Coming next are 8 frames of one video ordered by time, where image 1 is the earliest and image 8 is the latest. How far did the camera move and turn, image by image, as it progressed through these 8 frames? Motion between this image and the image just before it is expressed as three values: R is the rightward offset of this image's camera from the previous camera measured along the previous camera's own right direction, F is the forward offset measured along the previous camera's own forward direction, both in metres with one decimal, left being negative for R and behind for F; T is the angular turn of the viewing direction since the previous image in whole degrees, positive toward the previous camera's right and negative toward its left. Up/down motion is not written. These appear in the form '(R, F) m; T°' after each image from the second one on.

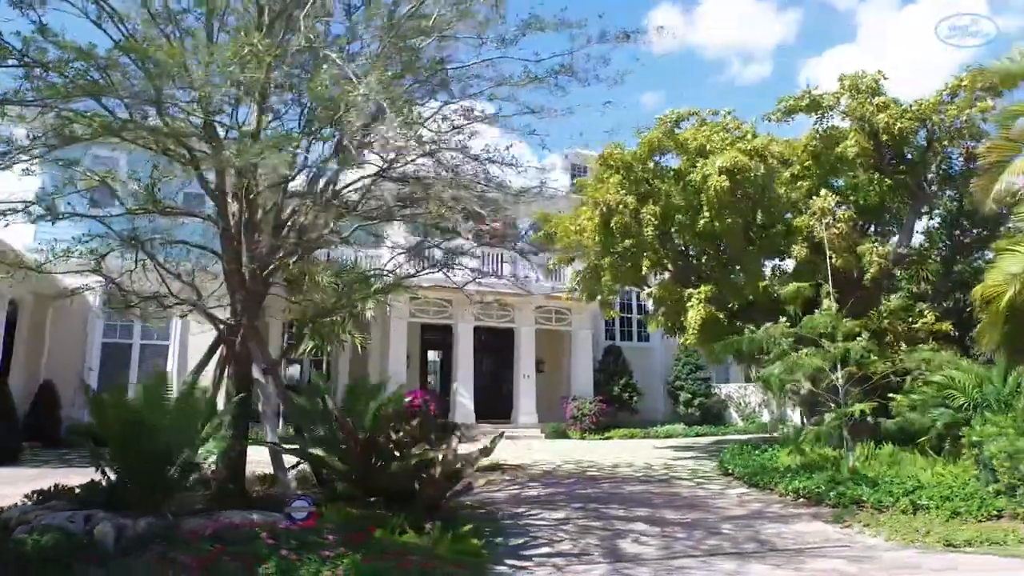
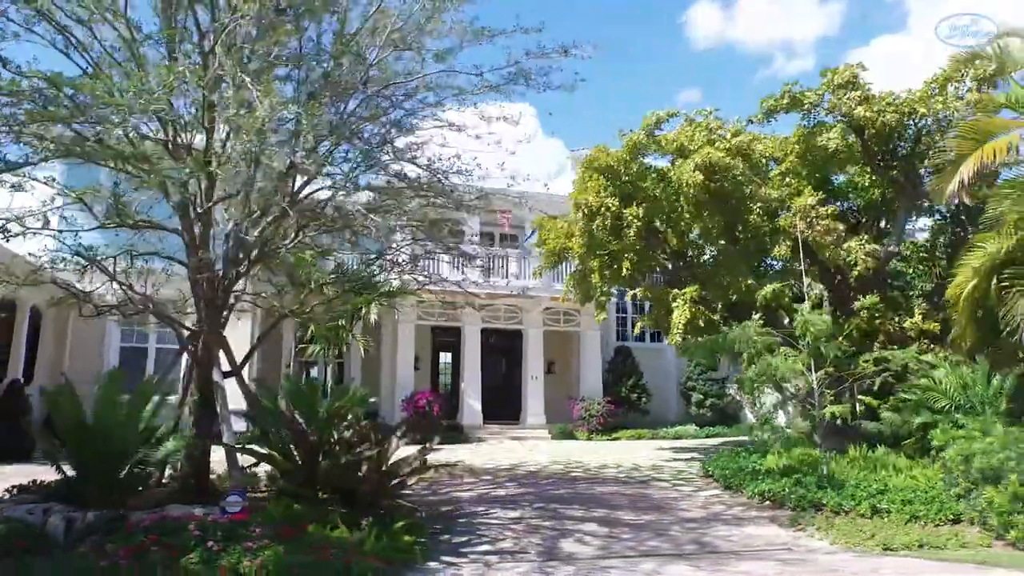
(+1.2, -0.2) m; -4°
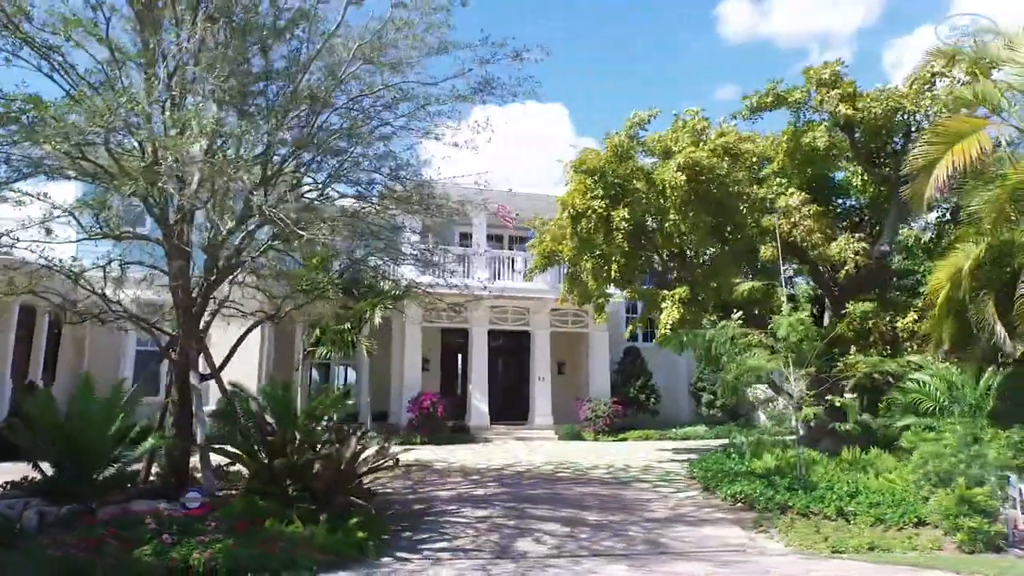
(+0.9, -0.2) m; -3°
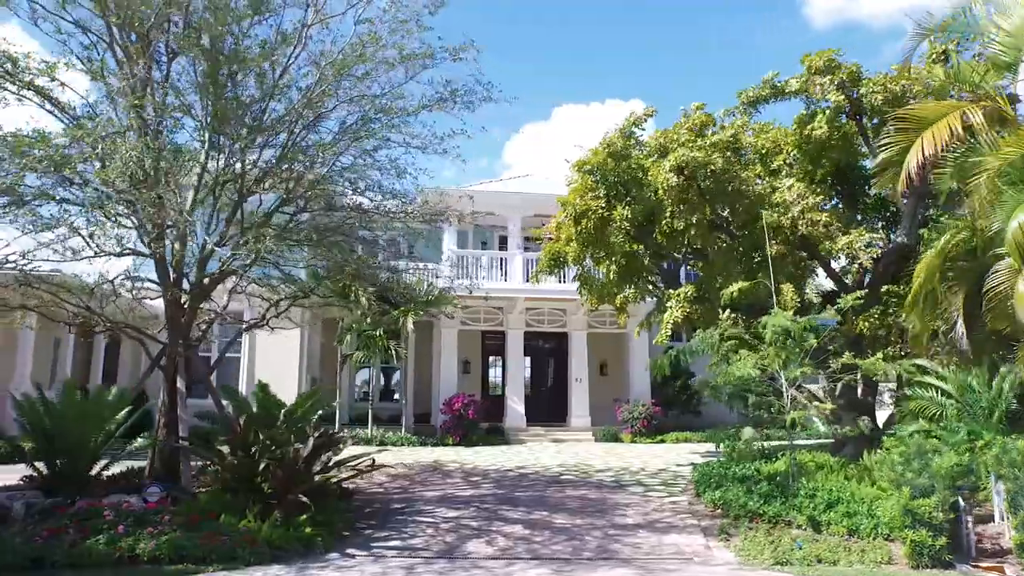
(+1.6, 0.0) m; -7°
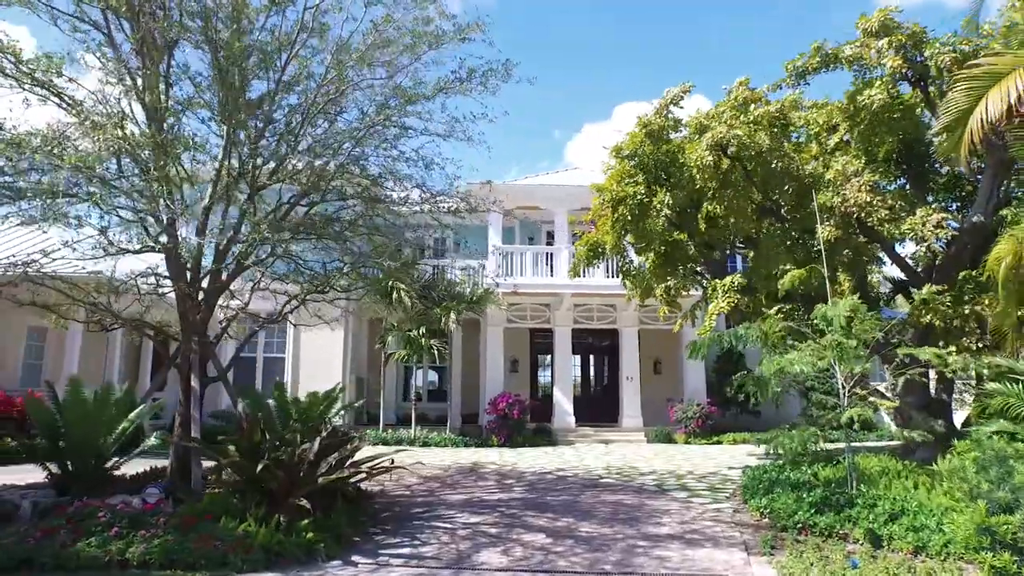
(+0.6, +0.7) m; -5°
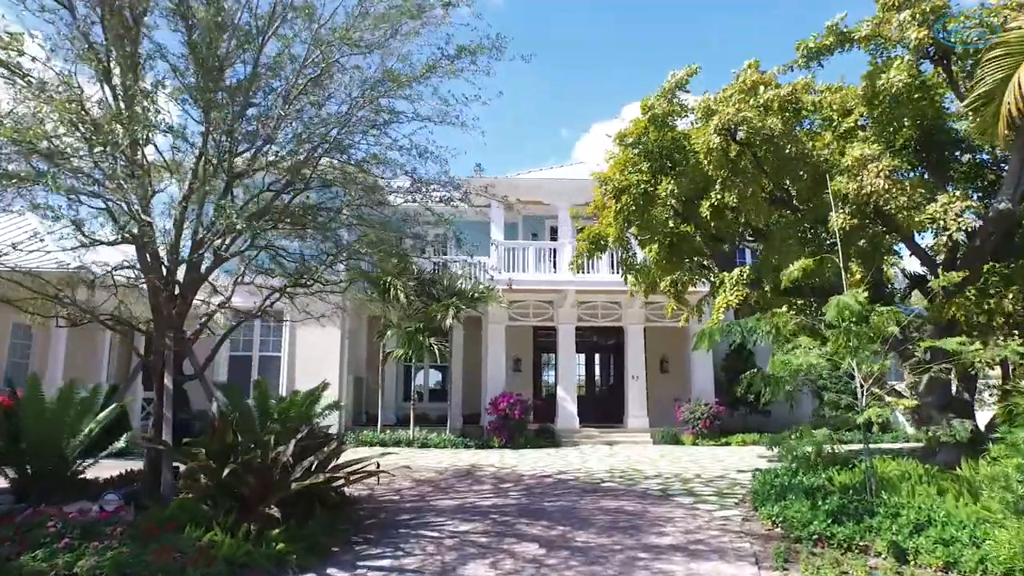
(+0.2, +0.6) m; -1°
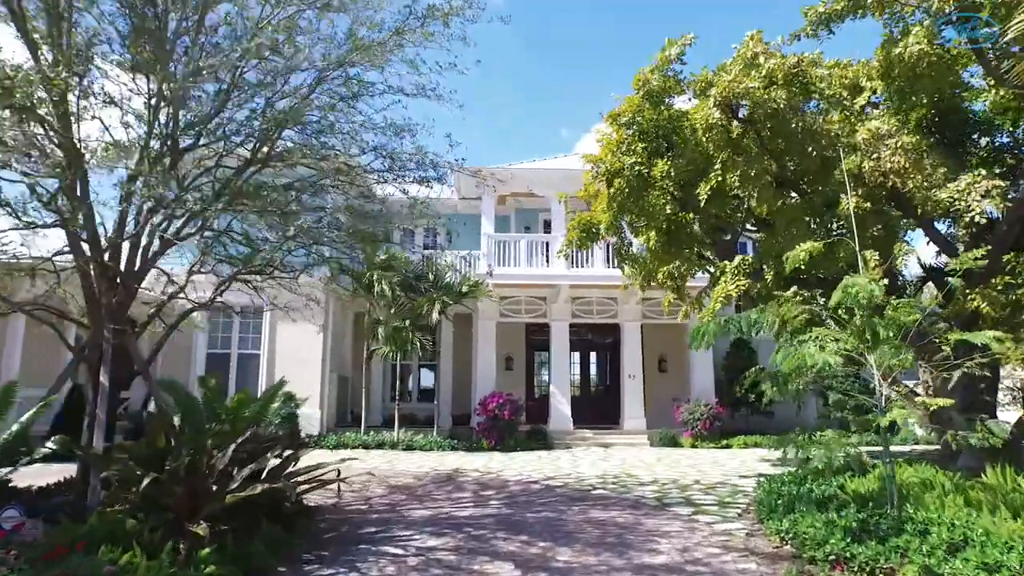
(+0.3, +0.9) m; 0°
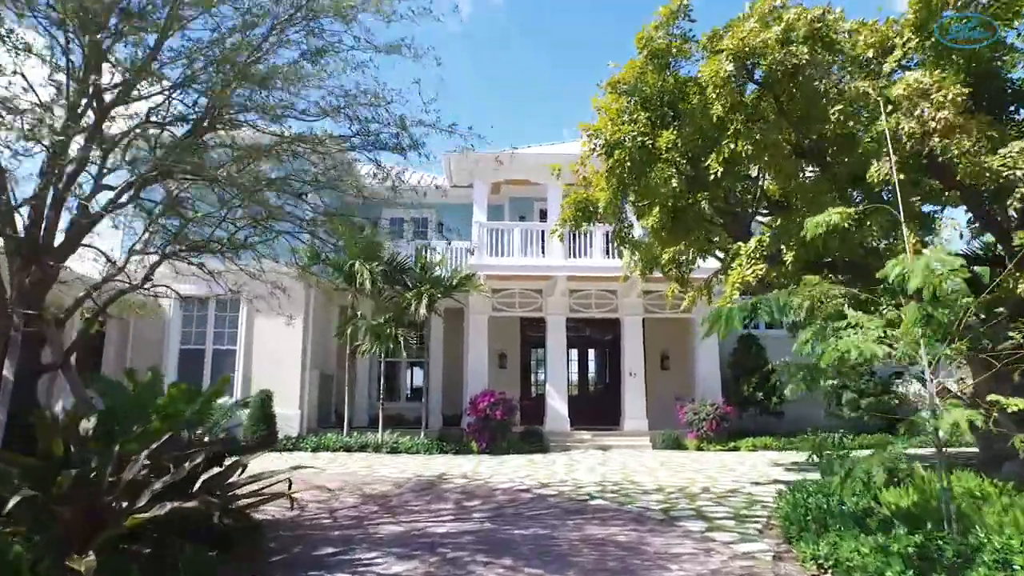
(+0.2, +1.2) m; 0°
